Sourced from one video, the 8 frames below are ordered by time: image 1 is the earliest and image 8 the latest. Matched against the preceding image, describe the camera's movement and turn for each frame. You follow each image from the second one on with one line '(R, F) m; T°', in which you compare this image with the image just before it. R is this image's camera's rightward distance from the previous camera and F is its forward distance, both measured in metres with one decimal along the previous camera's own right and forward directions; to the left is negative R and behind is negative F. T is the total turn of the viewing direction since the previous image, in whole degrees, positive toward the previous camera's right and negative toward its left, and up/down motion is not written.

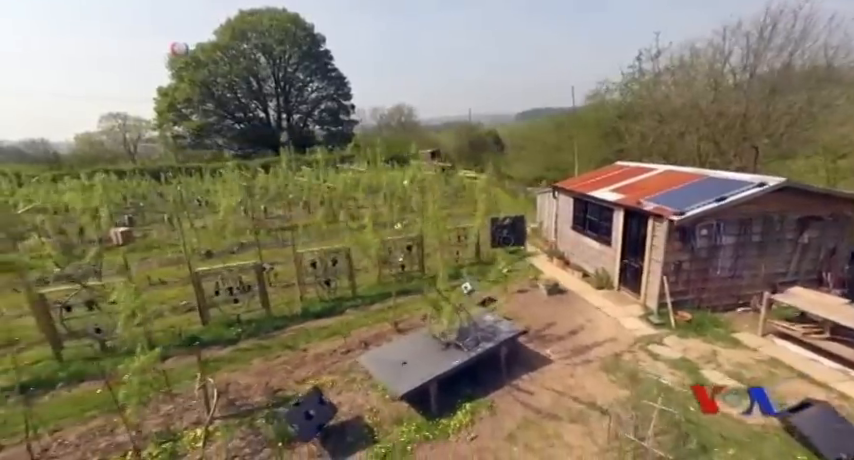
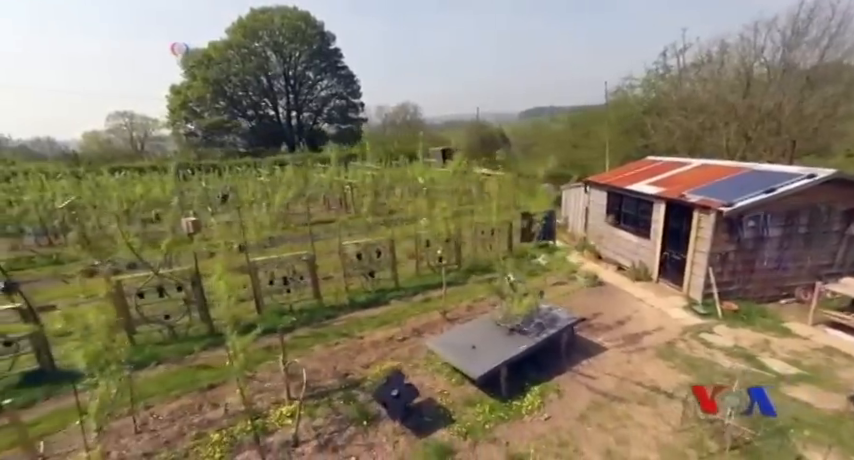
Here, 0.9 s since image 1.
(-0.9, -0.2) m; -1°
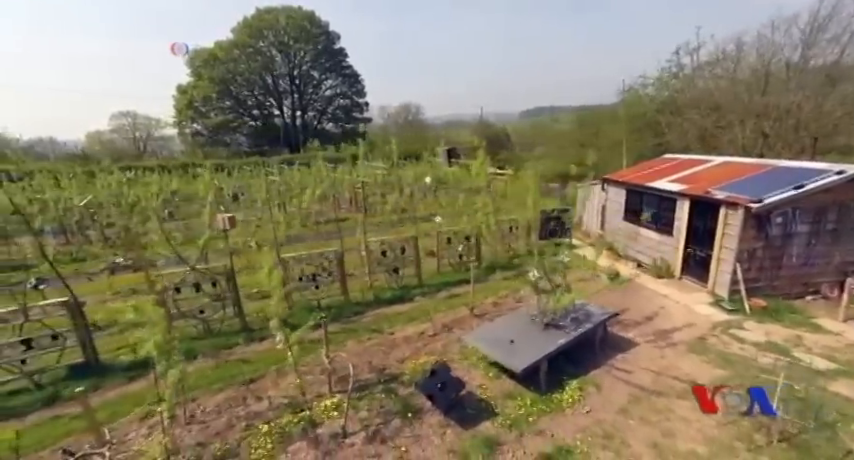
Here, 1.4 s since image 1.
(-0.5, -0.1) m; 0°
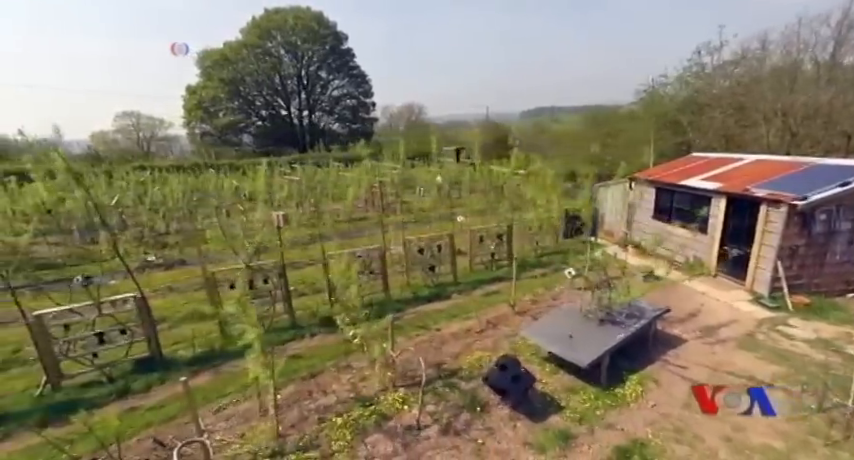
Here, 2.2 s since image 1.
(-0.8, -0.1) m; -1°
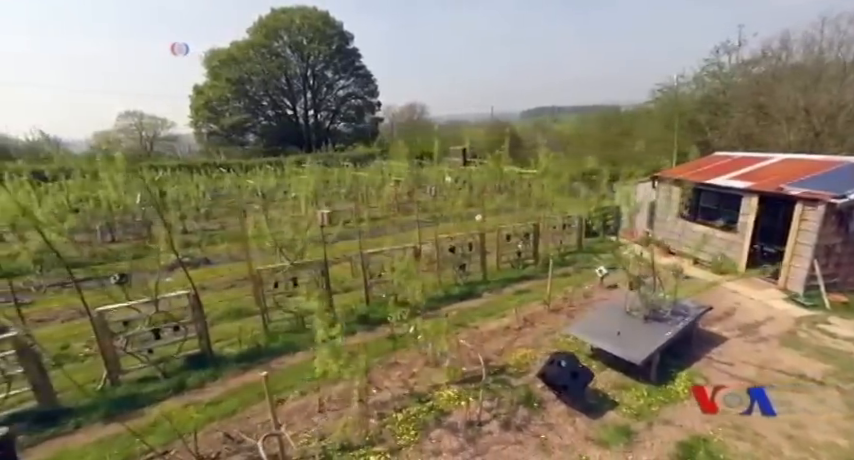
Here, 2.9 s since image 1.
(-0.7, -0.1) m; 0°
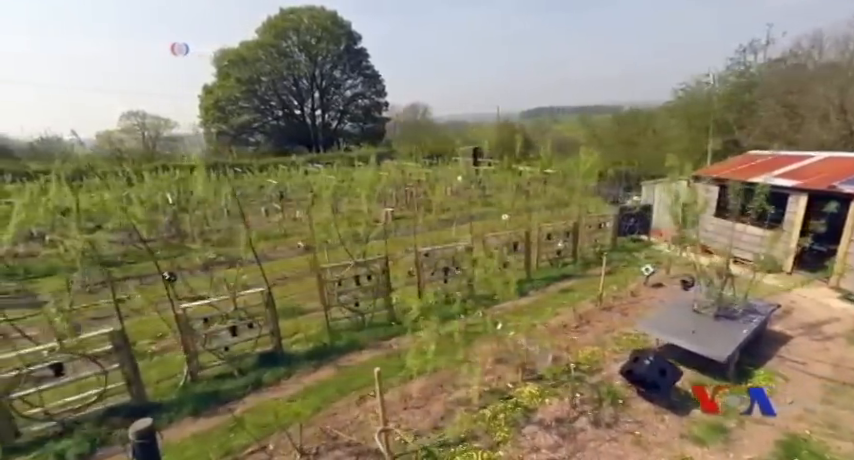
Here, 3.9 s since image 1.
(-1.0, 0.0) m; 0°
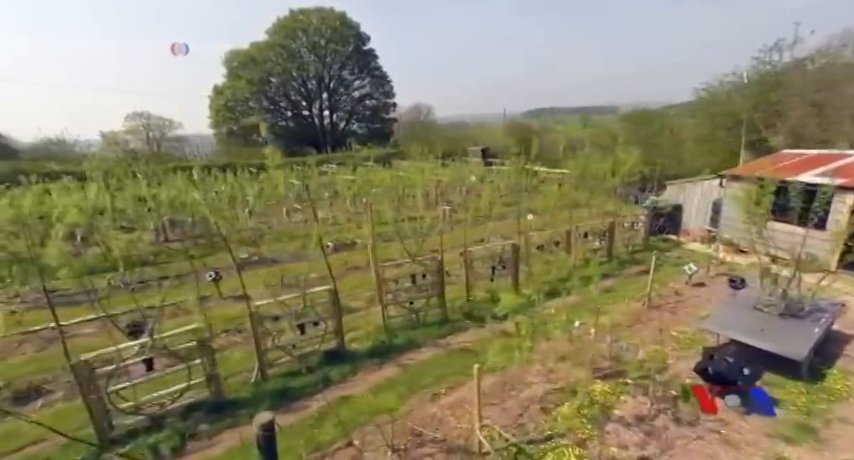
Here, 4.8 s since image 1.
(-0.9, 0.0) m; -1°
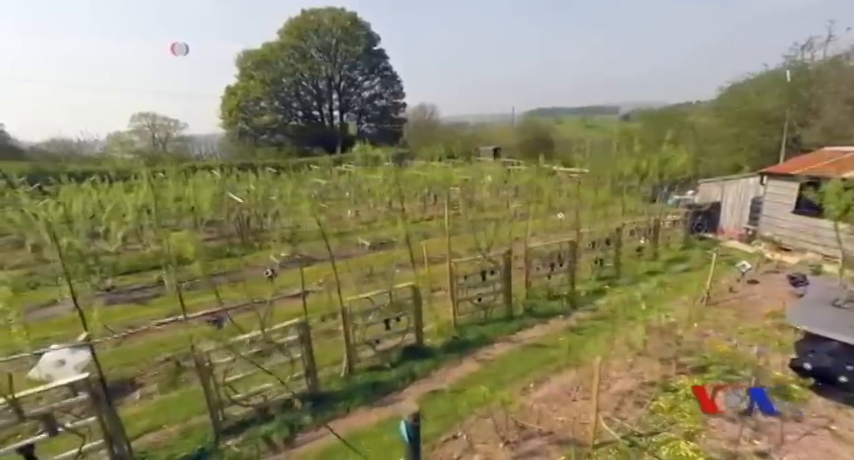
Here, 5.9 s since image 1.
(-1.1, 0.0) m; -1°
